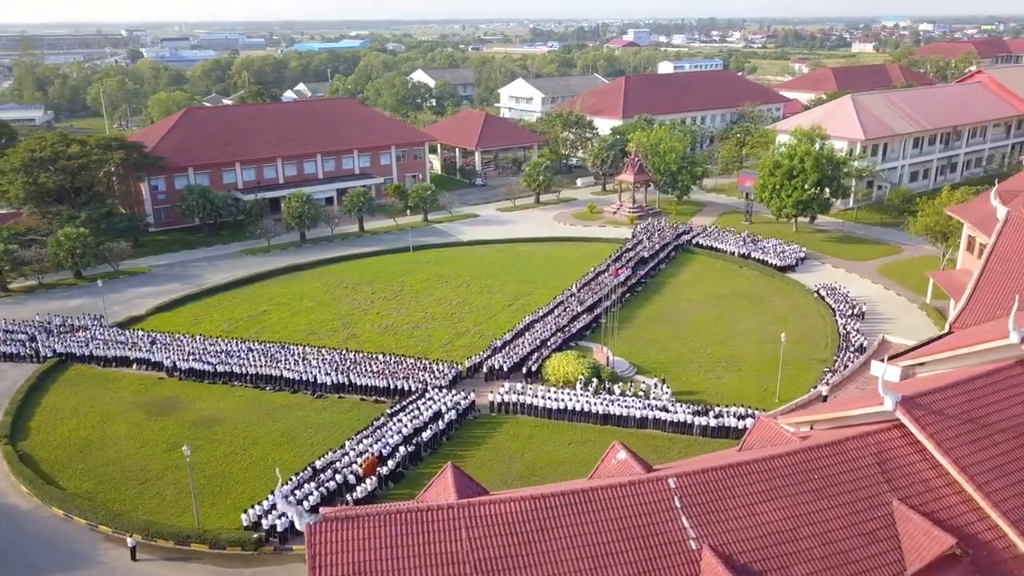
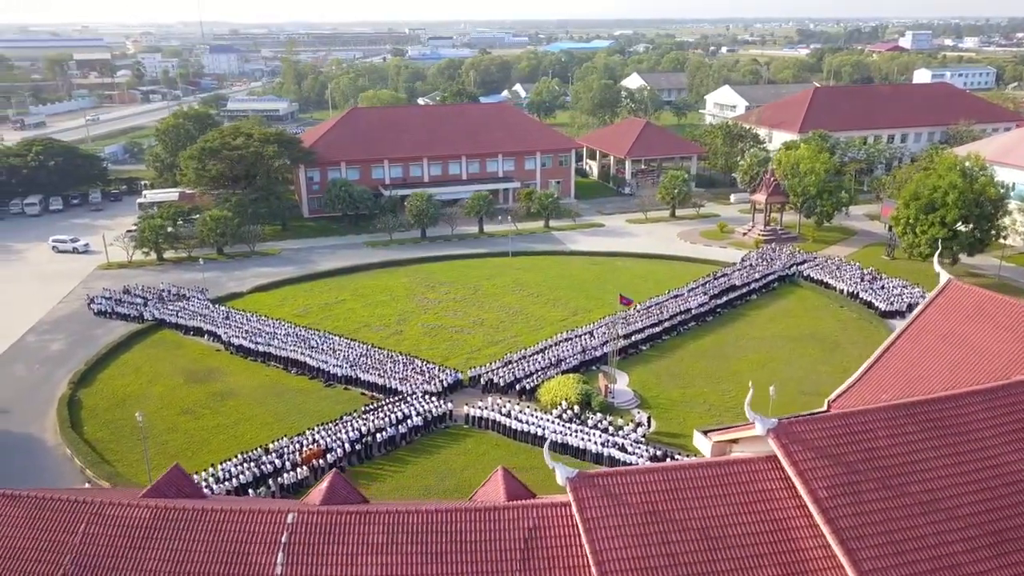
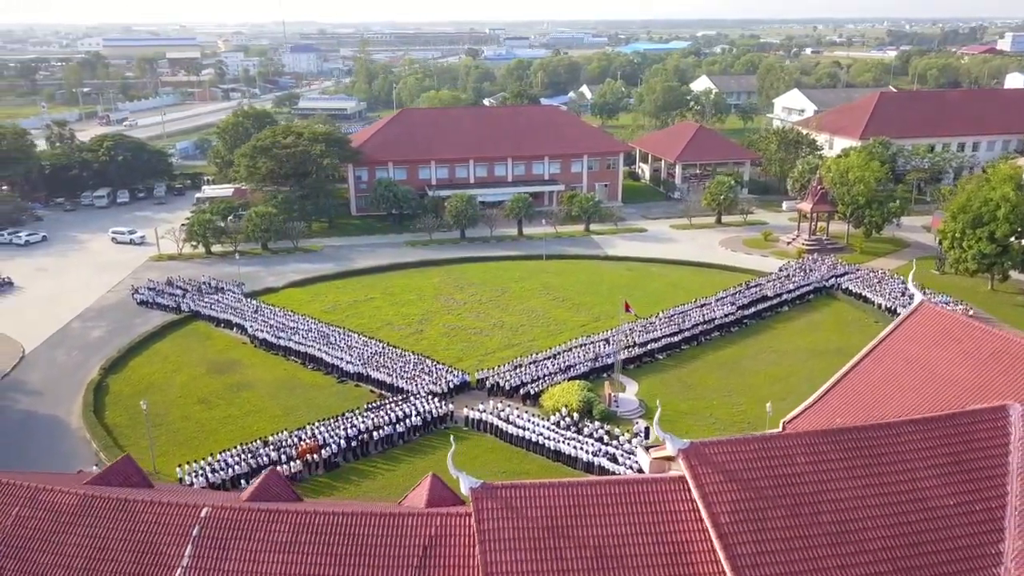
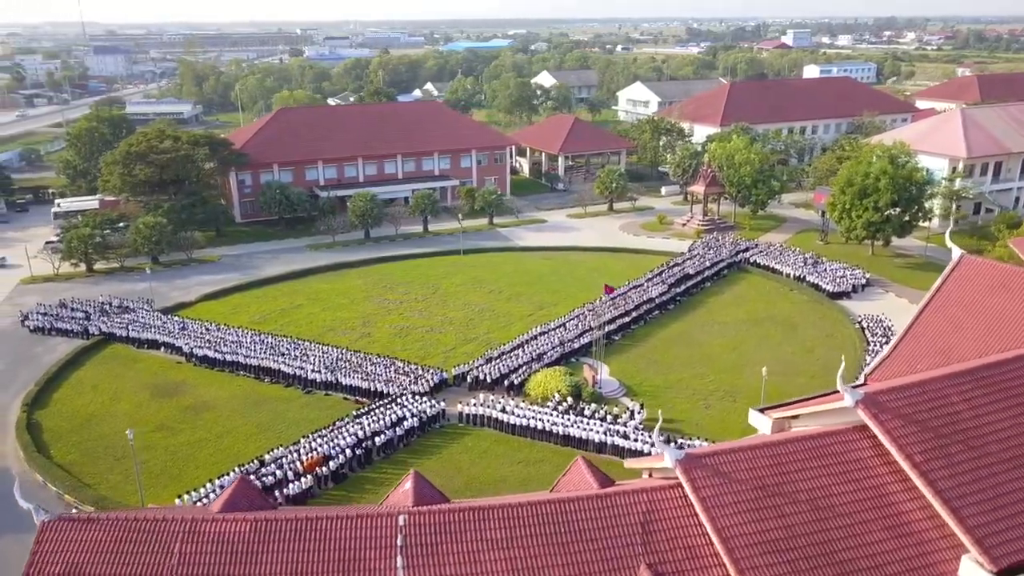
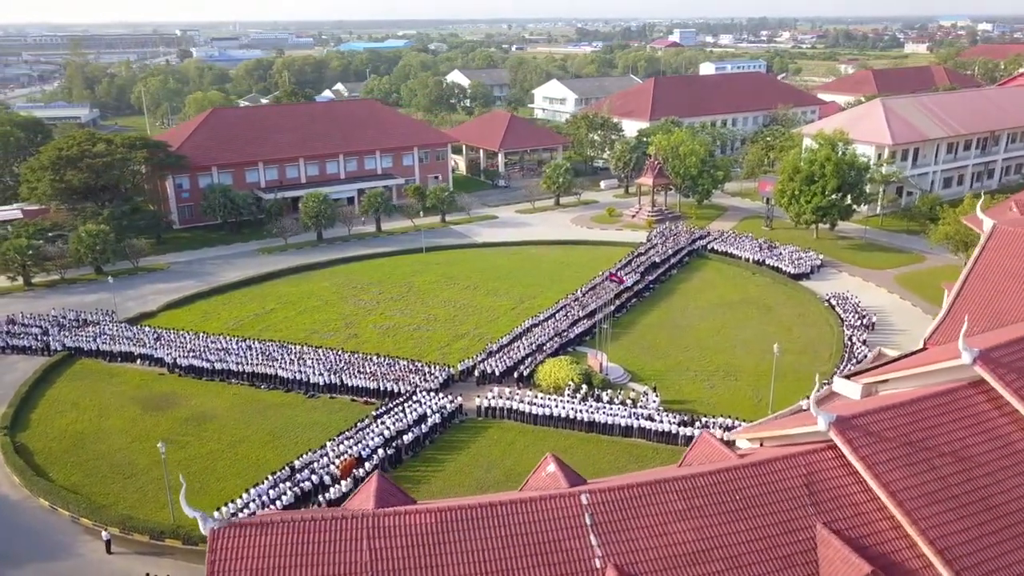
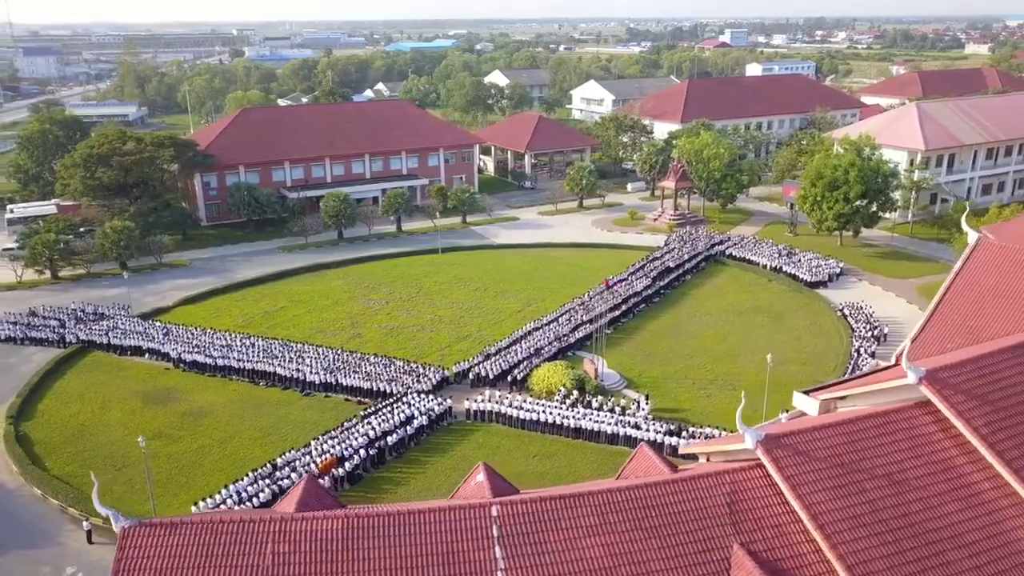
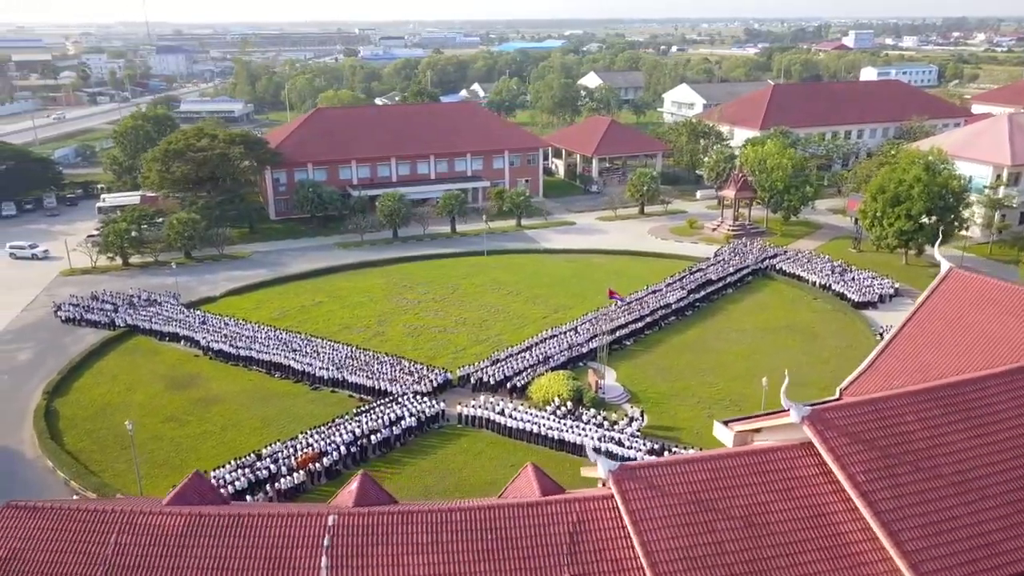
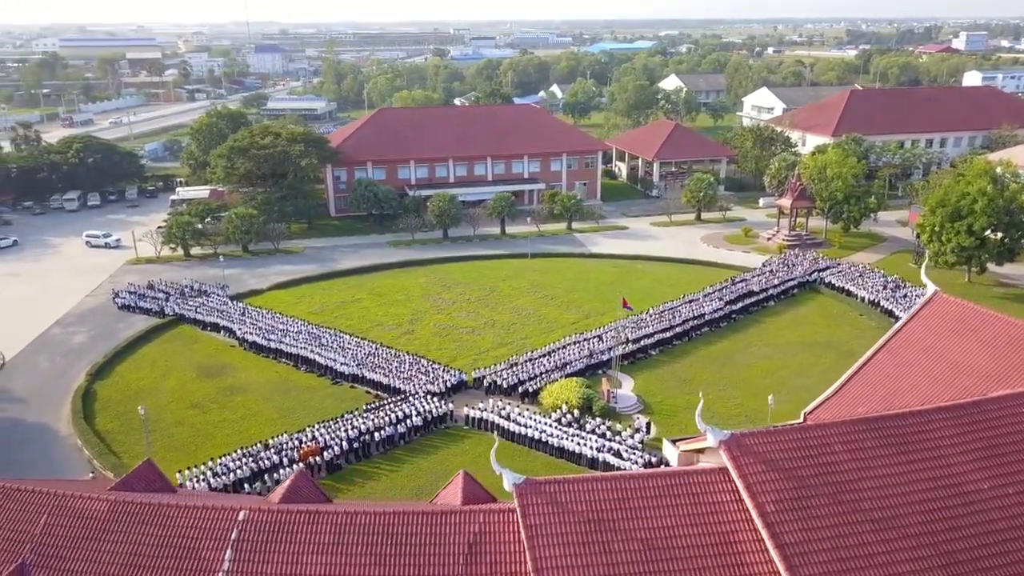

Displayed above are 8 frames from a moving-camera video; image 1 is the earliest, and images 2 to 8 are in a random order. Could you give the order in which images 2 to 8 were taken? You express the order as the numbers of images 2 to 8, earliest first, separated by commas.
5, 6, 4, 7, 2, 8, 3
